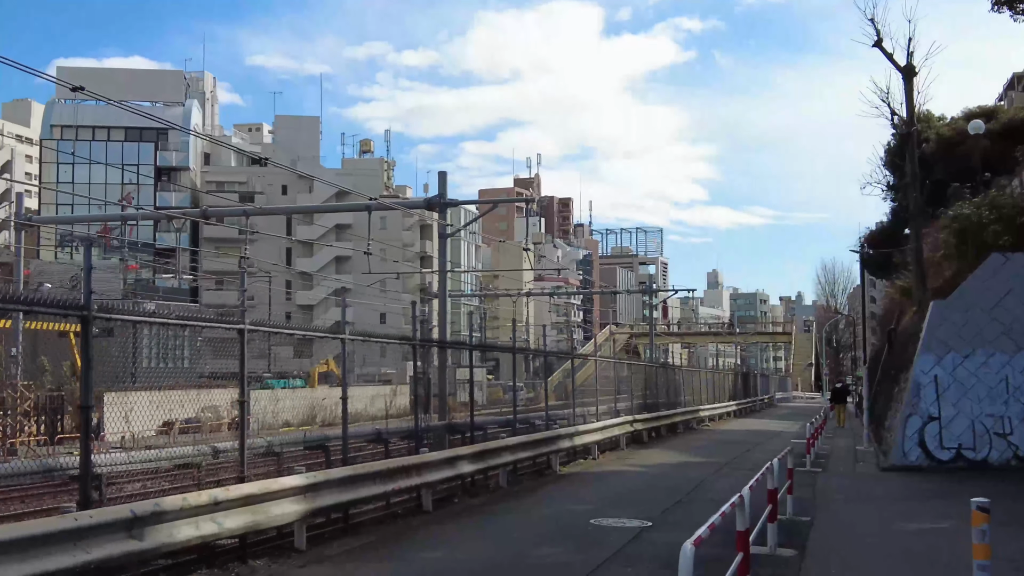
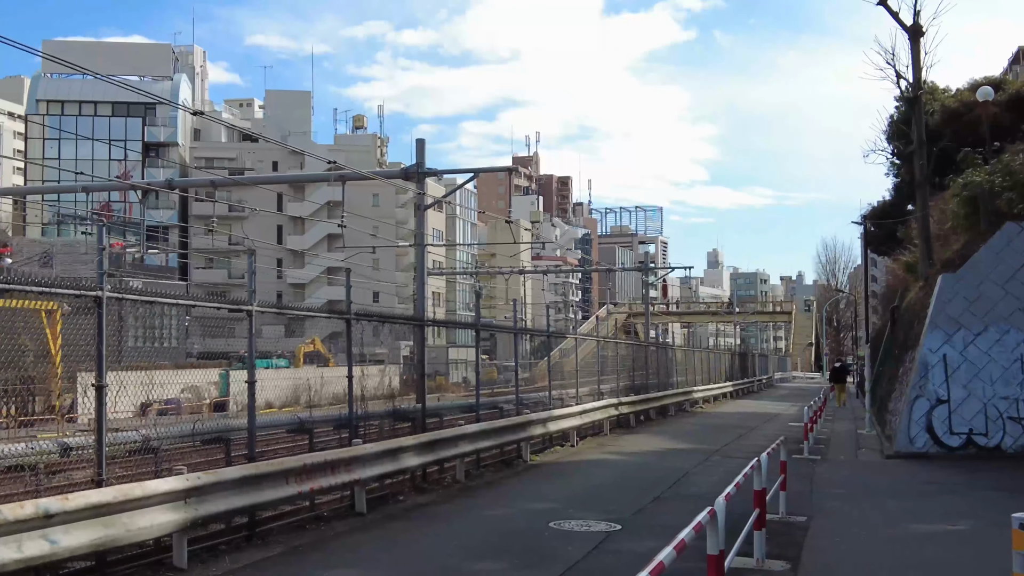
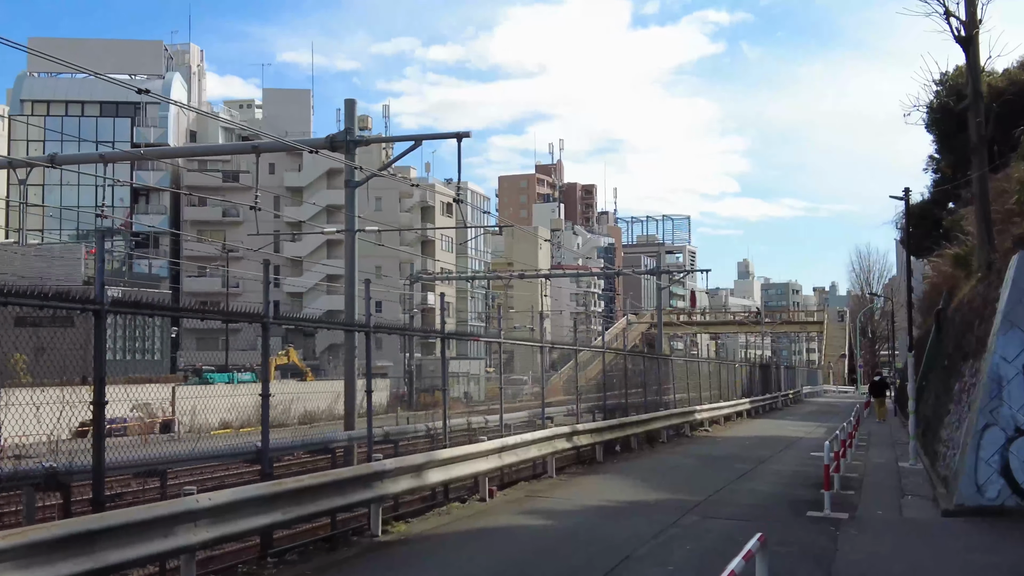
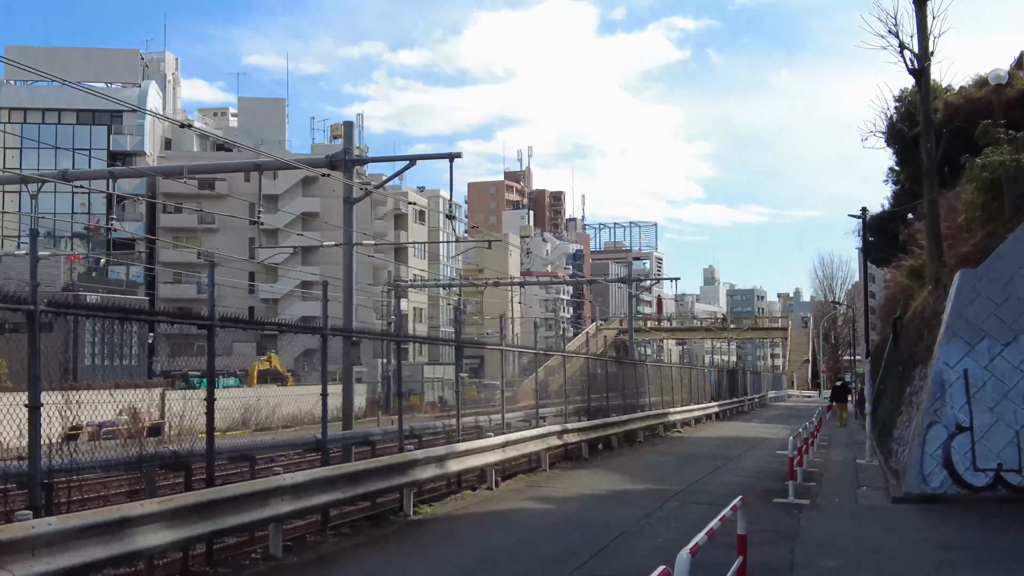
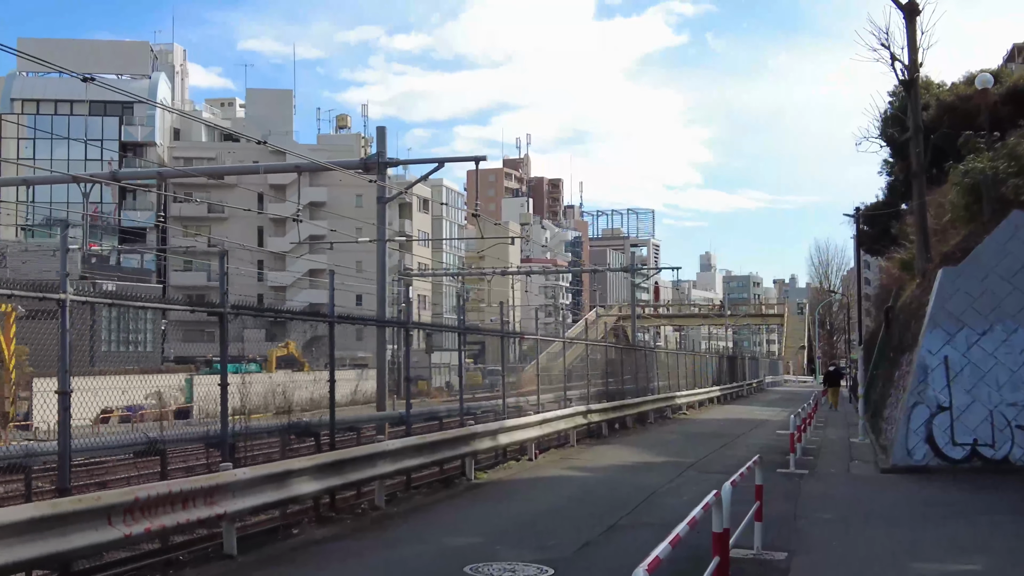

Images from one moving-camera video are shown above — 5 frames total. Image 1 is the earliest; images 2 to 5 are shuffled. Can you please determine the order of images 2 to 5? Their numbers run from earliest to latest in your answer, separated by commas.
2, 5, 4, 3
